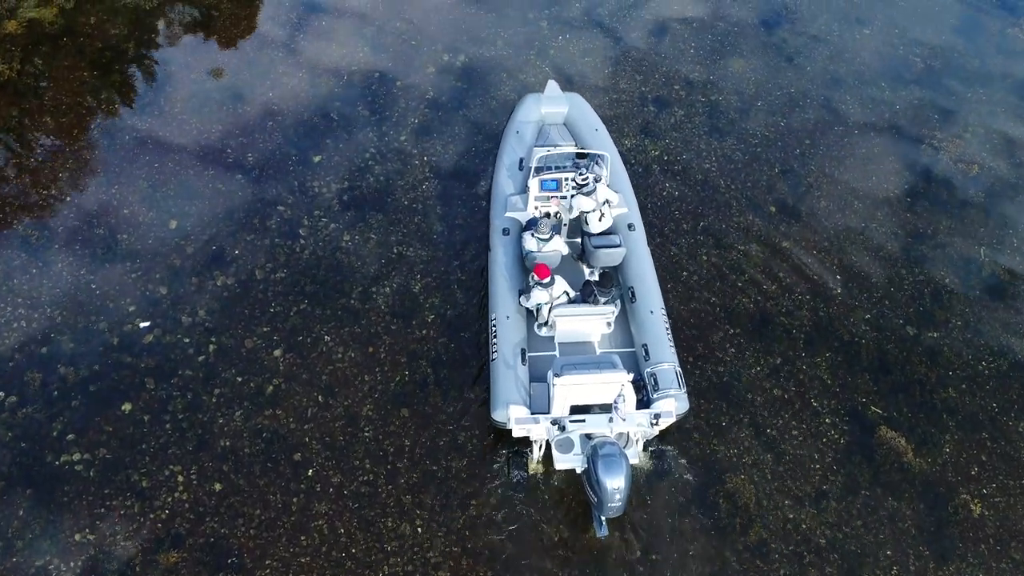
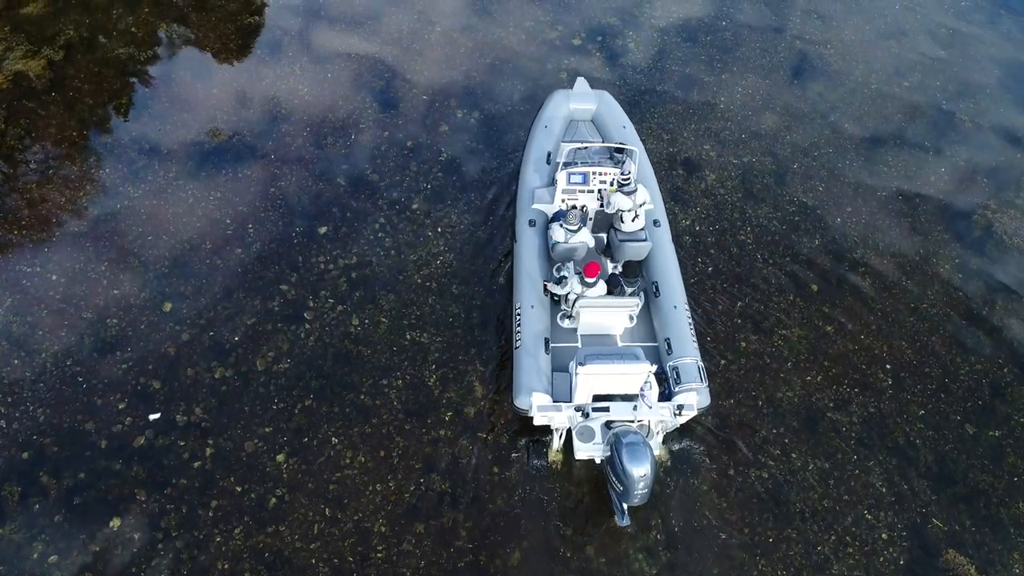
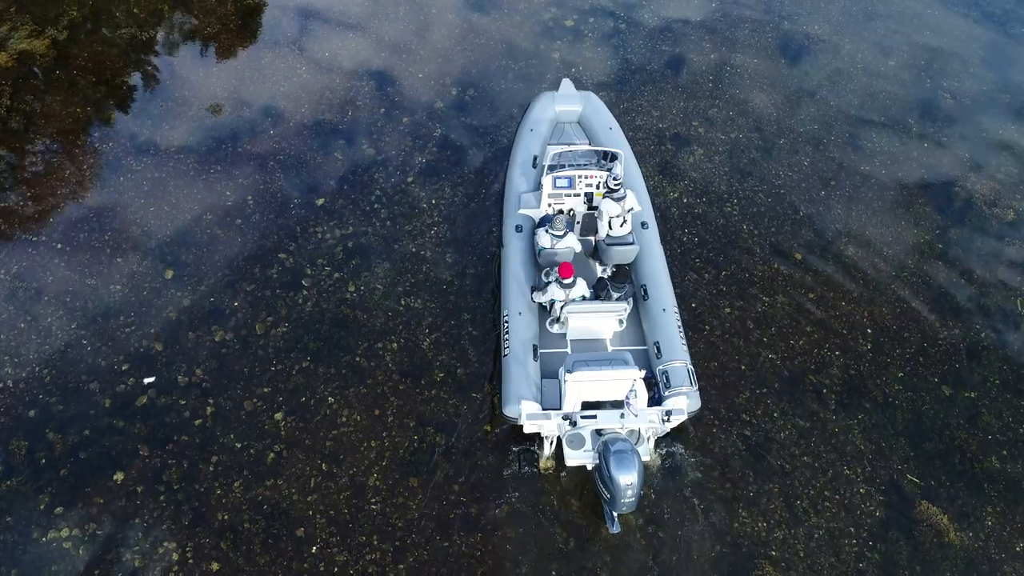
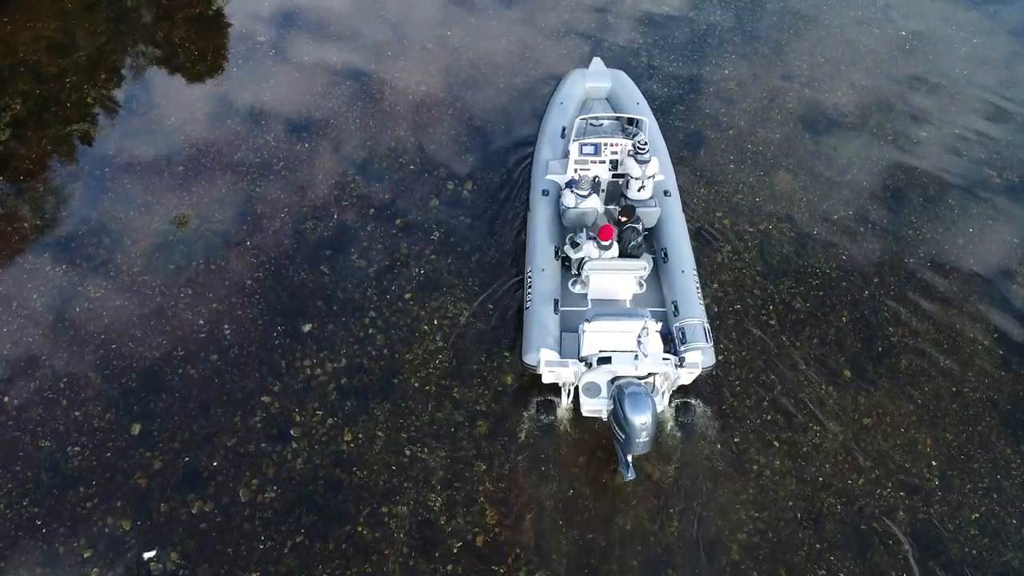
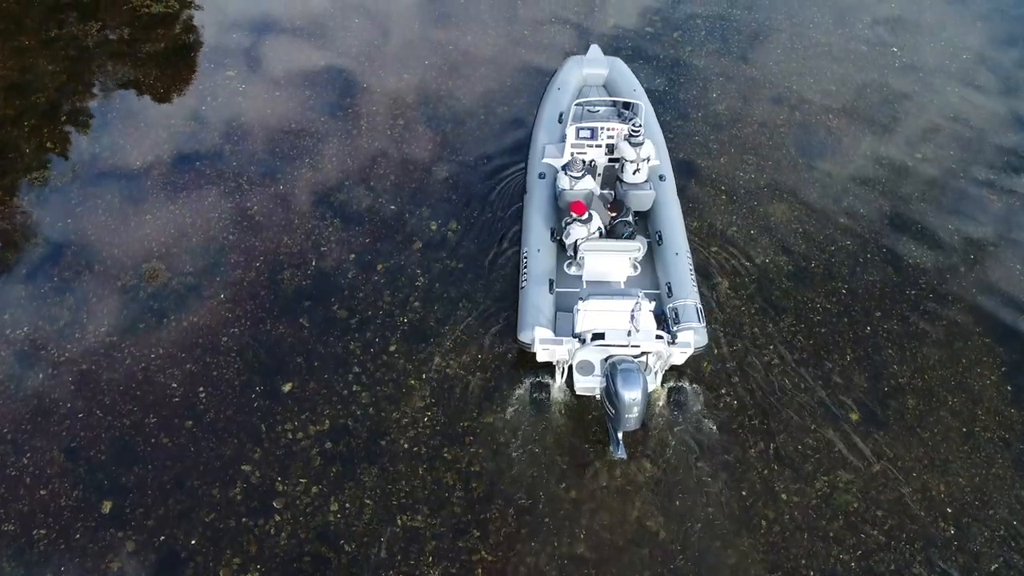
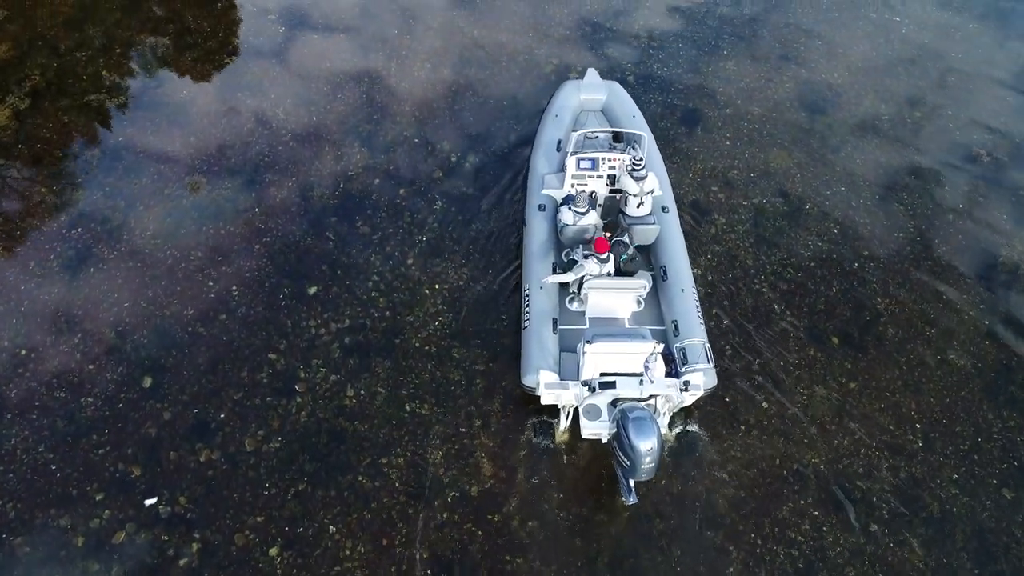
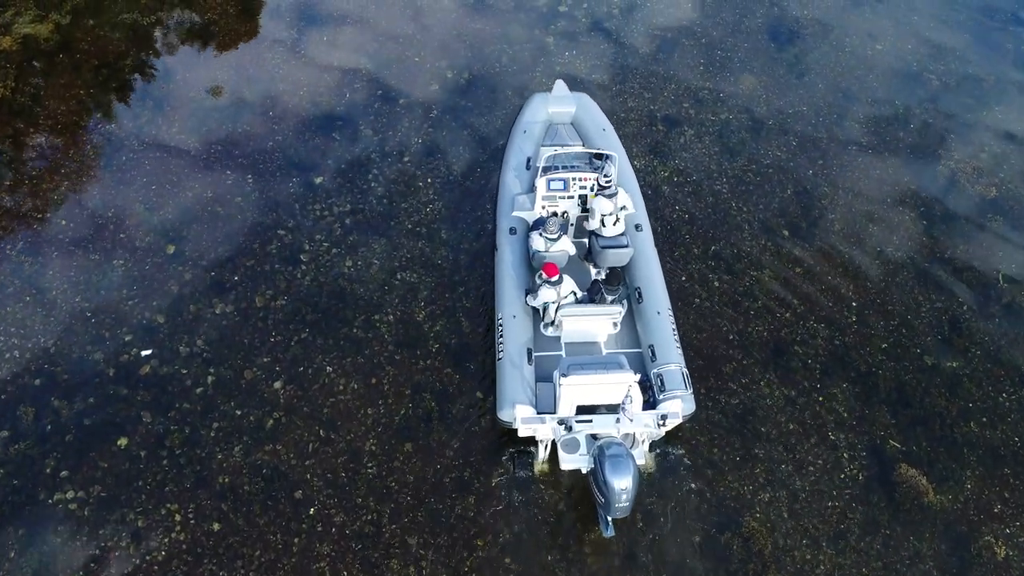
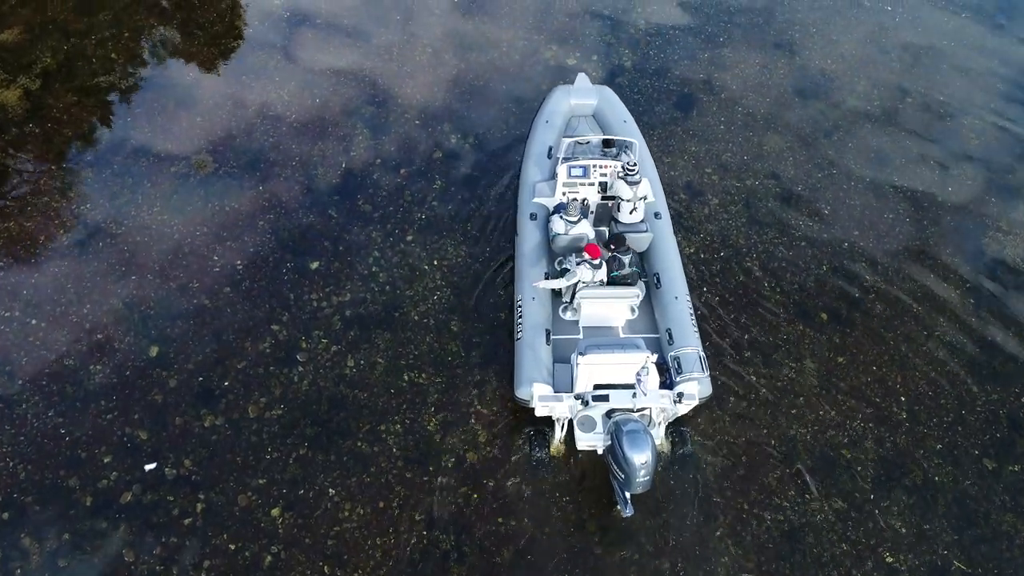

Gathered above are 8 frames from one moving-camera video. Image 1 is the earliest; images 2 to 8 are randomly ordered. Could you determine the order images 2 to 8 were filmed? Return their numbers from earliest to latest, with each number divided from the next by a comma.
7, 3, 2, 8, 6, 4, 5
